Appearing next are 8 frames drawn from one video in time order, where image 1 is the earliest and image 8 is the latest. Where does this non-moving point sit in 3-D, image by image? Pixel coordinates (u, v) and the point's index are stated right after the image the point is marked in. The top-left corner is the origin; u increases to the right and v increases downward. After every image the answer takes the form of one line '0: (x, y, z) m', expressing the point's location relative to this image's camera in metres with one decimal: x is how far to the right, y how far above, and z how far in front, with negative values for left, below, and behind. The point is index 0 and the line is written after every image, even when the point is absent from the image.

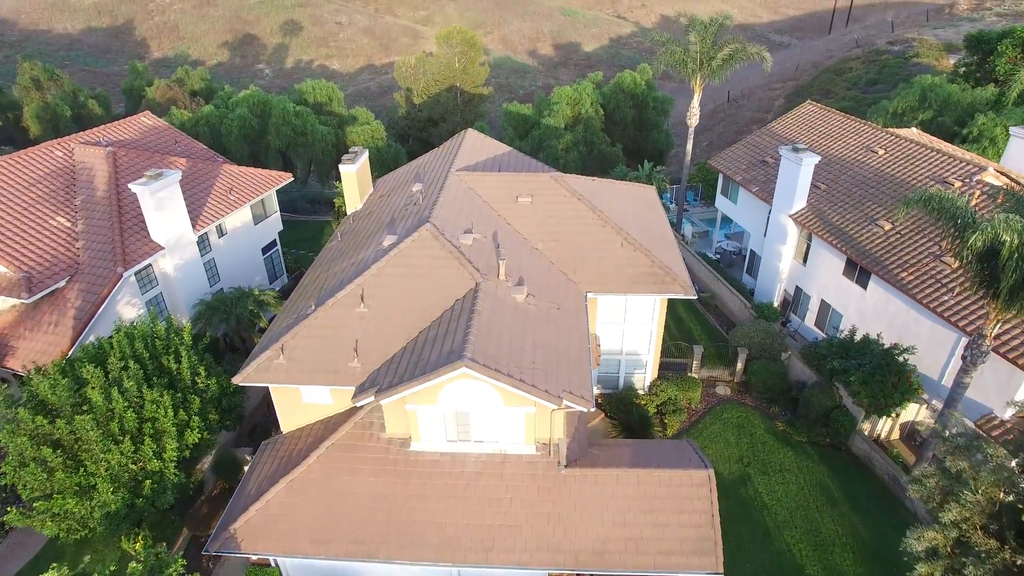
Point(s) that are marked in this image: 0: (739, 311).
0: (+6.2, -0.7, +17.7) m
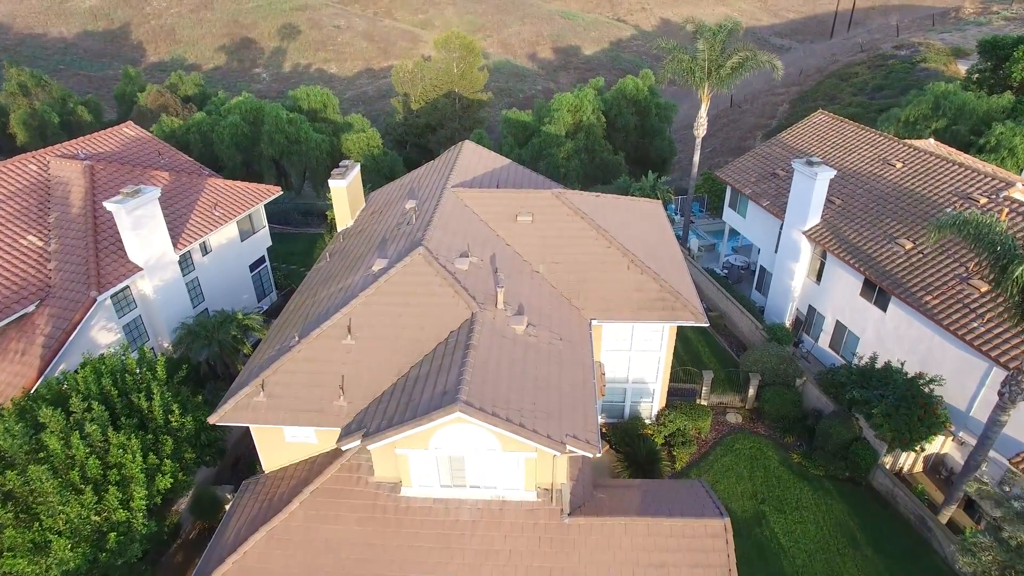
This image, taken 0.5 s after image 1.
0: (+6.1, -1.2, +16.9) m
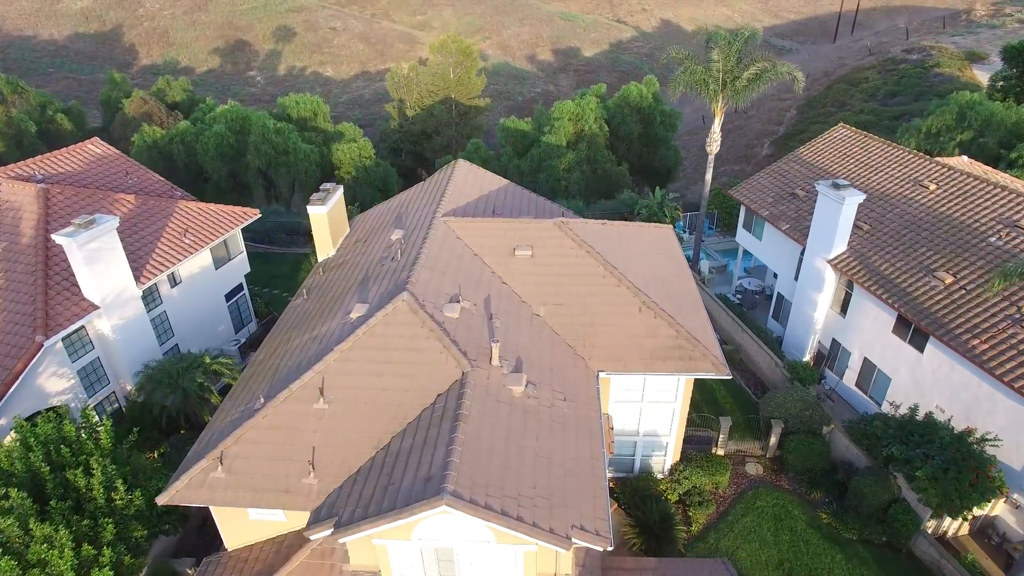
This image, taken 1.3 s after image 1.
0: (+6.1, -1.9, +15.5) m
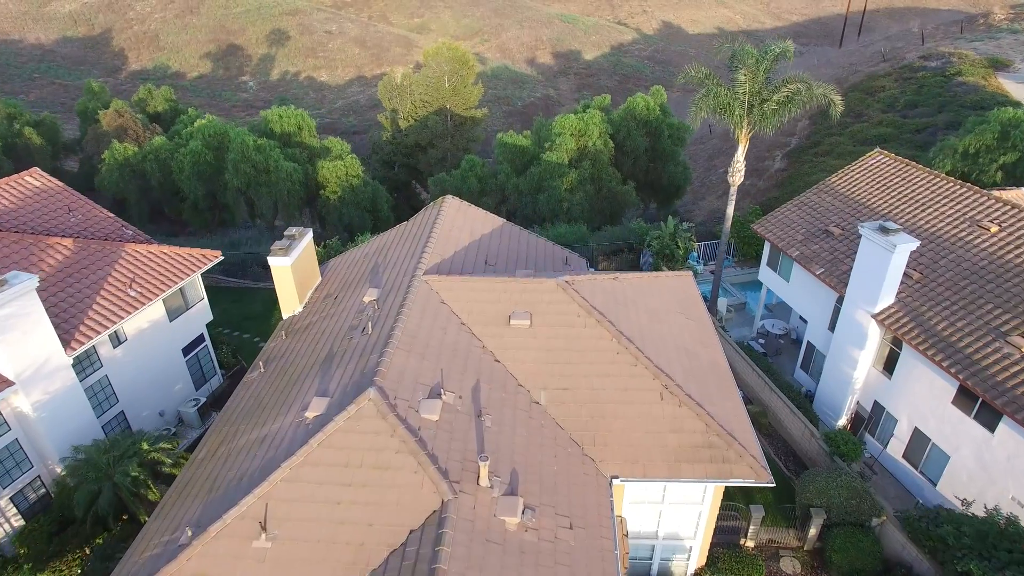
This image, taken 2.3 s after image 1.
0: (+6.0, -3.1, +13.5) m
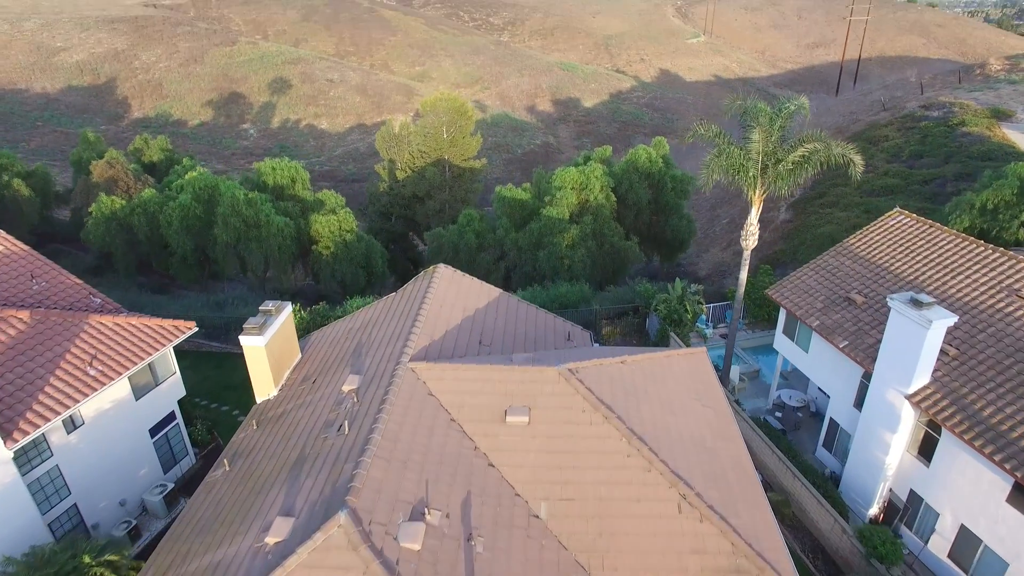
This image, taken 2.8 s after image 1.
0: (+6.0, -4.5, +12.2) m
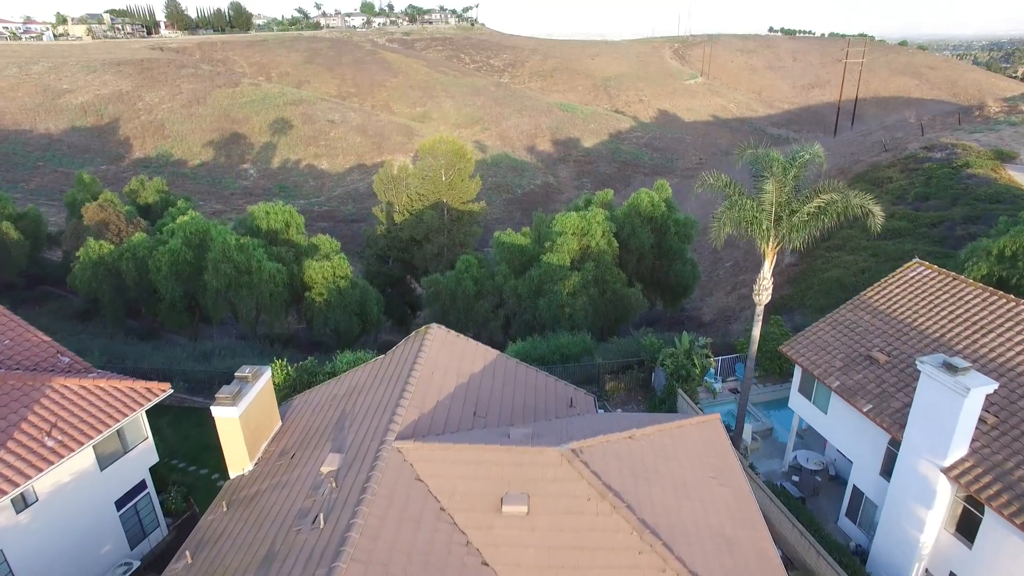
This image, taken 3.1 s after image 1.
0: (+5.9, -5.6, +11.1) m
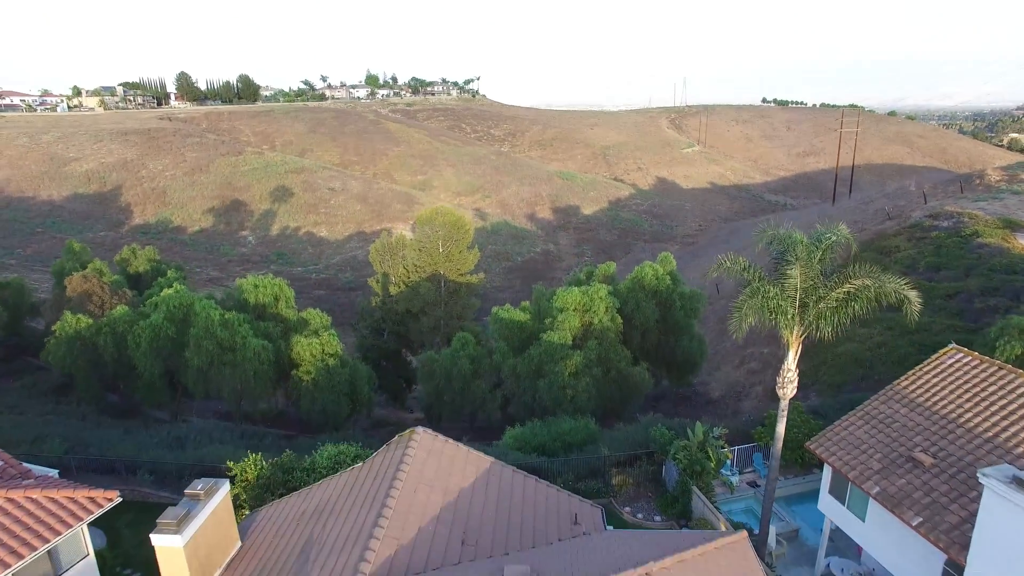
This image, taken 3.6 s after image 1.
0: (+5.9, -7.0, +9.2) m
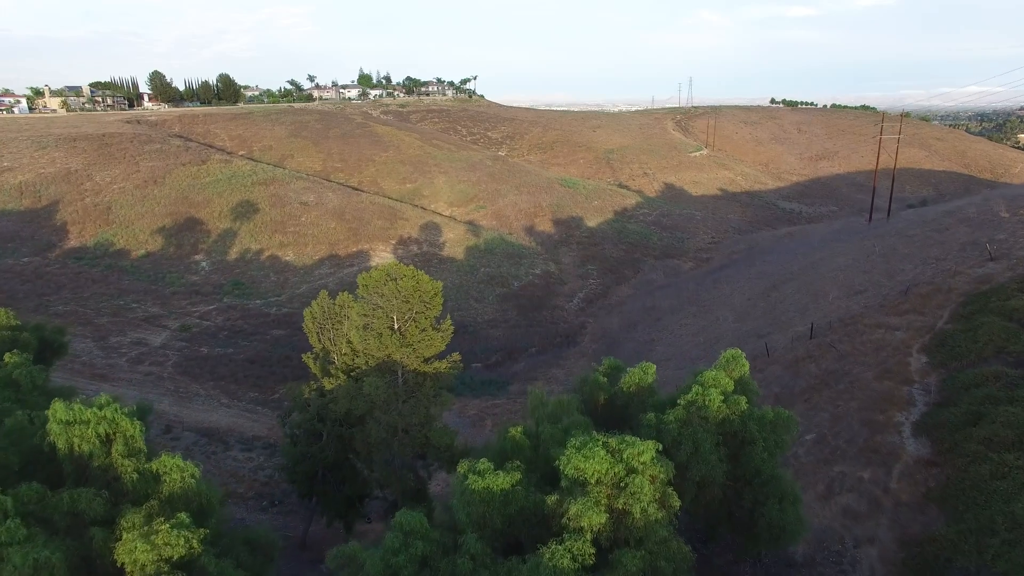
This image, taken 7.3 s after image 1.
0: (+5.4, -10.4, -1.3) m
